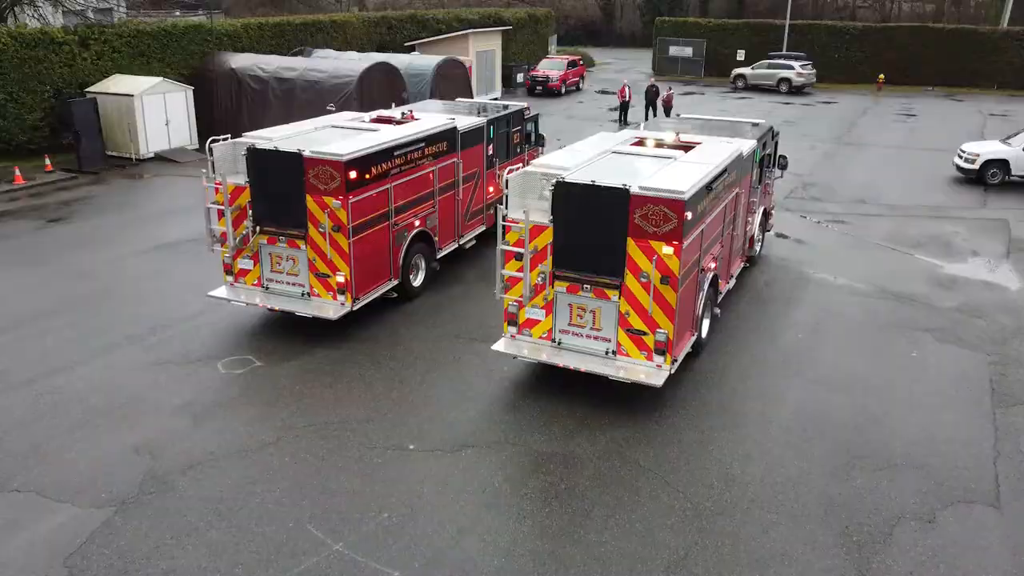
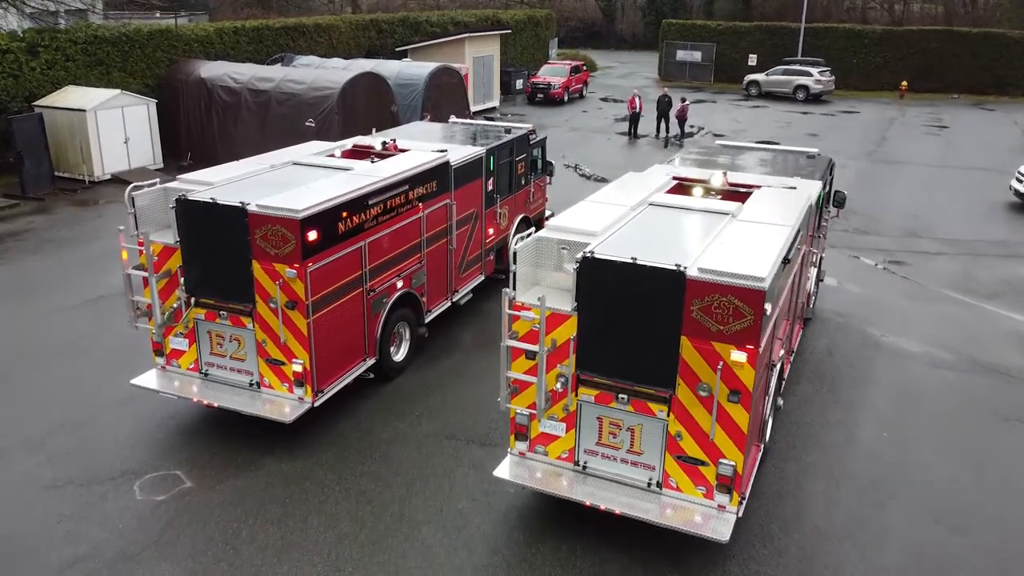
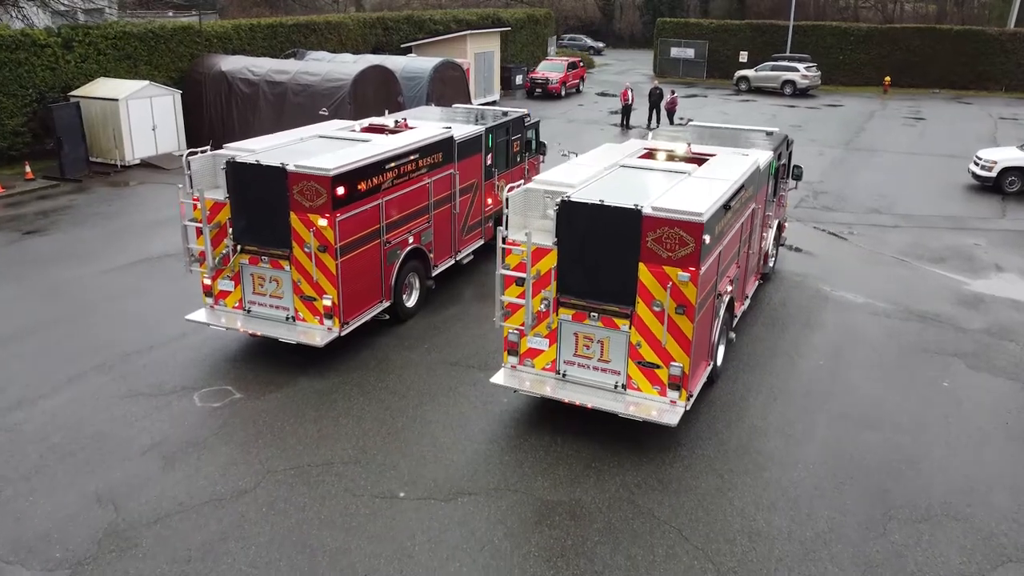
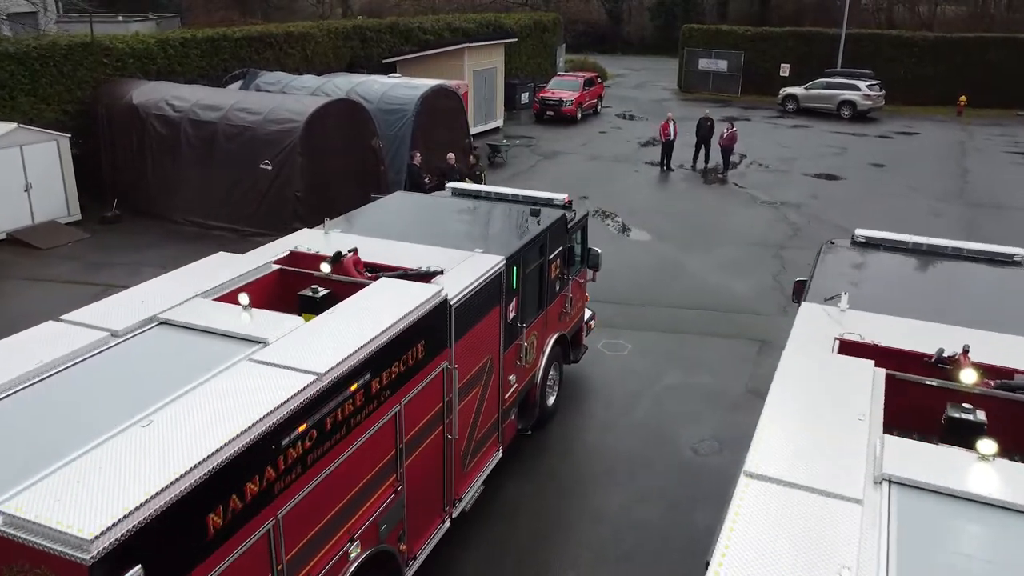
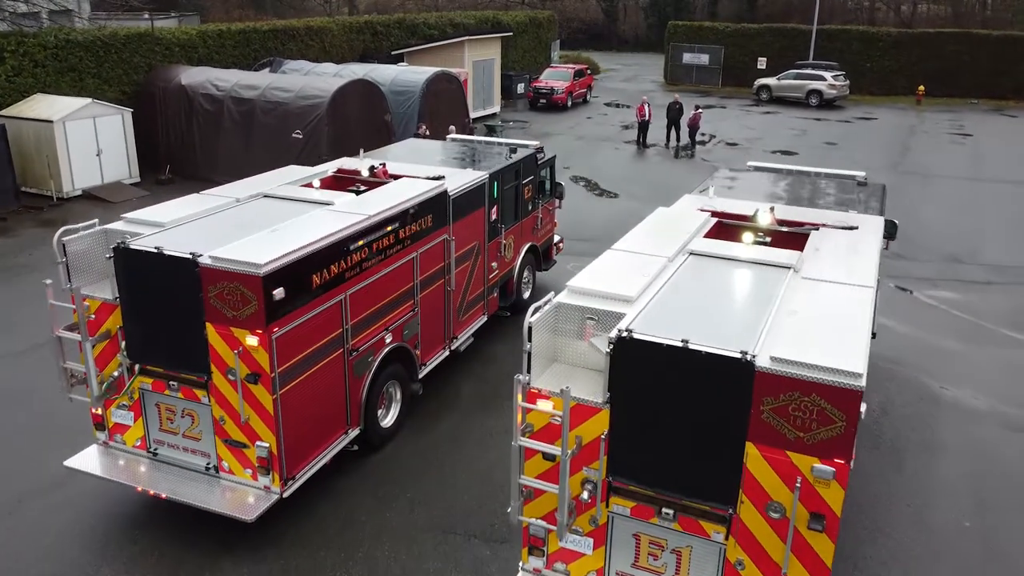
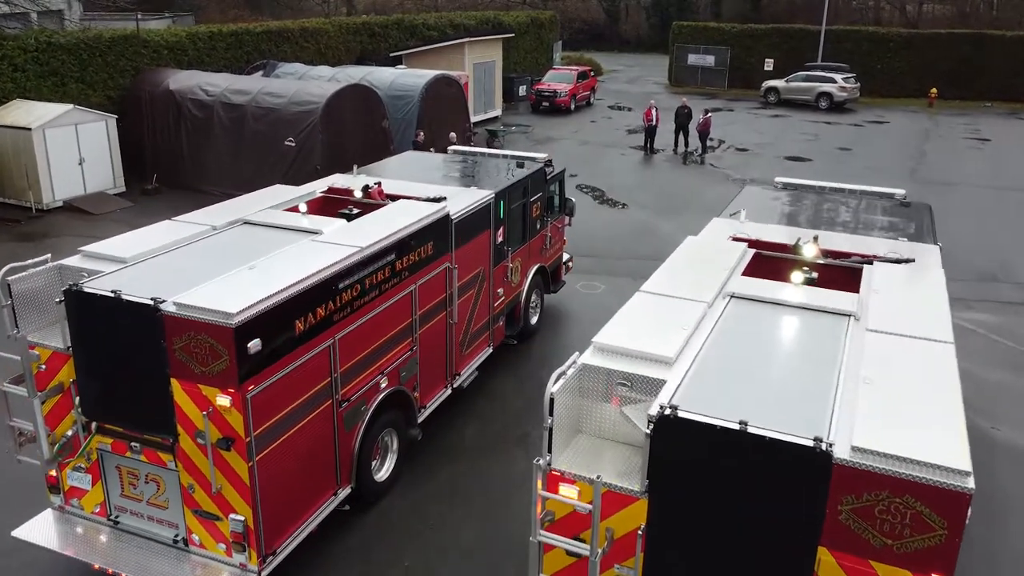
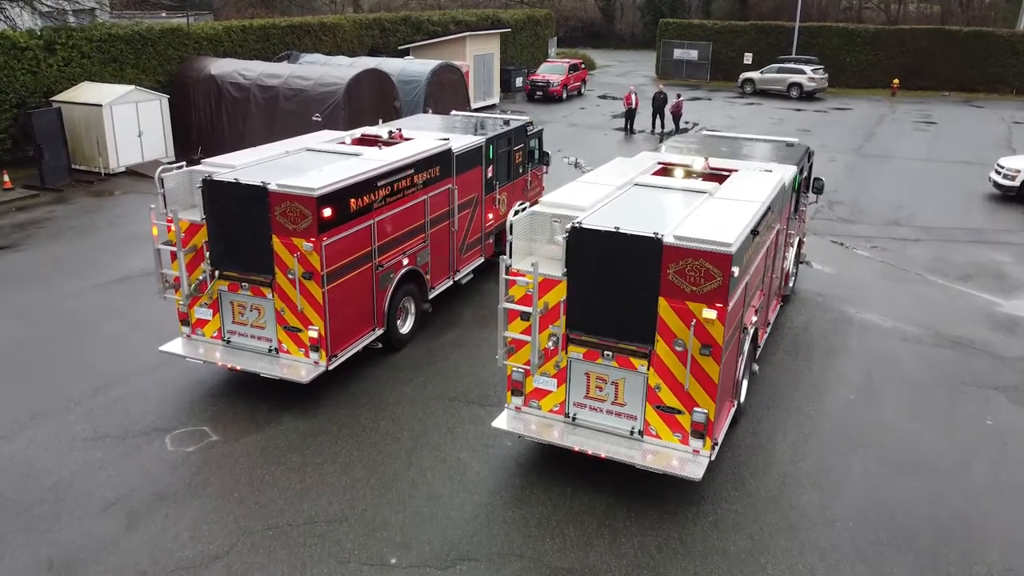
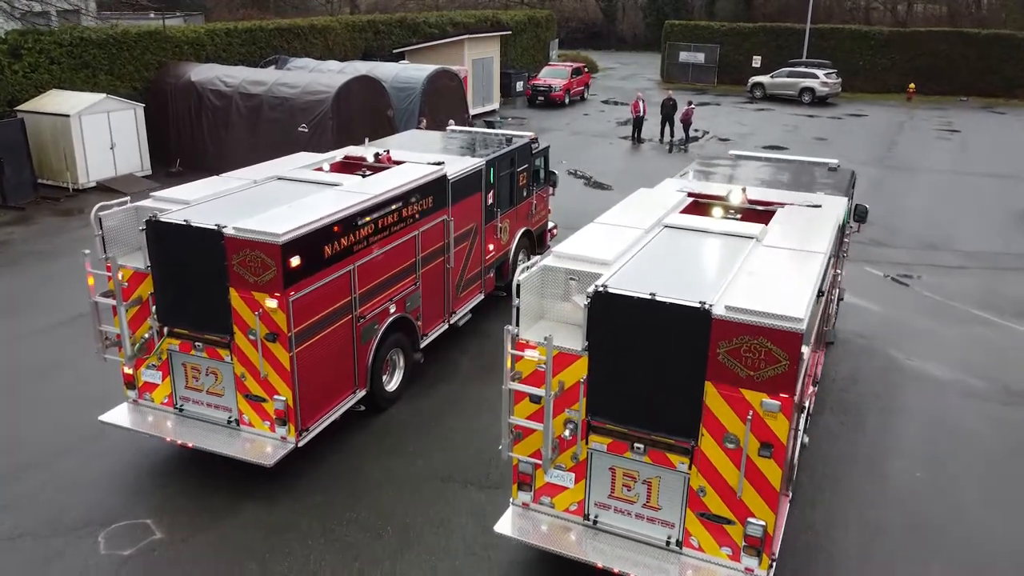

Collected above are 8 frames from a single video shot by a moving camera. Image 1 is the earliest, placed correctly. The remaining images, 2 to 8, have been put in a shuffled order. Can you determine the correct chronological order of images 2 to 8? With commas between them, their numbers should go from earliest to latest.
3, 7, 2, 8, 5, 6, 4
